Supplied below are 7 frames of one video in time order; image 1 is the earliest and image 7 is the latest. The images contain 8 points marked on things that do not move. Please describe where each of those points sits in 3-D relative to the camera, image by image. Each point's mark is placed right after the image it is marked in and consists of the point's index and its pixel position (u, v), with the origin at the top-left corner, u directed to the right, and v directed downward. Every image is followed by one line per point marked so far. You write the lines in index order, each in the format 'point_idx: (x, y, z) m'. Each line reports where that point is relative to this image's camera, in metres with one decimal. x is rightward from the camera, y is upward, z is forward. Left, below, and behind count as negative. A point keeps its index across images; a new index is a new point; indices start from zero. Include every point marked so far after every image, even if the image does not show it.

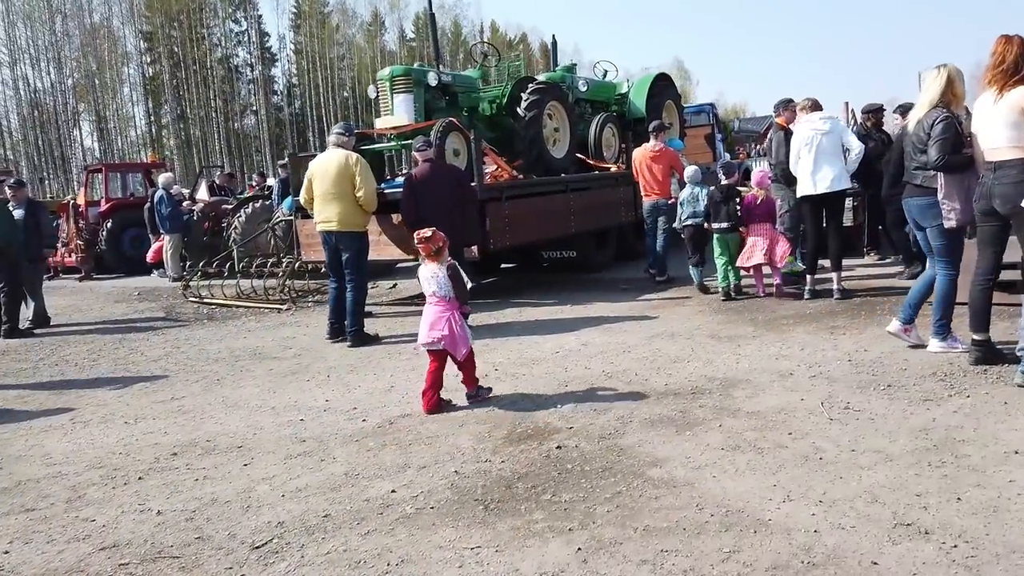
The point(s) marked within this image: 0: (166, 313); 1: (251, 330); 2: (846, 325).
0: (-4.4, -0.3, +9.7) m
1: (-2.6, -0.4, +7.5) m
2: (+2.4, -0.3, +5.6) m
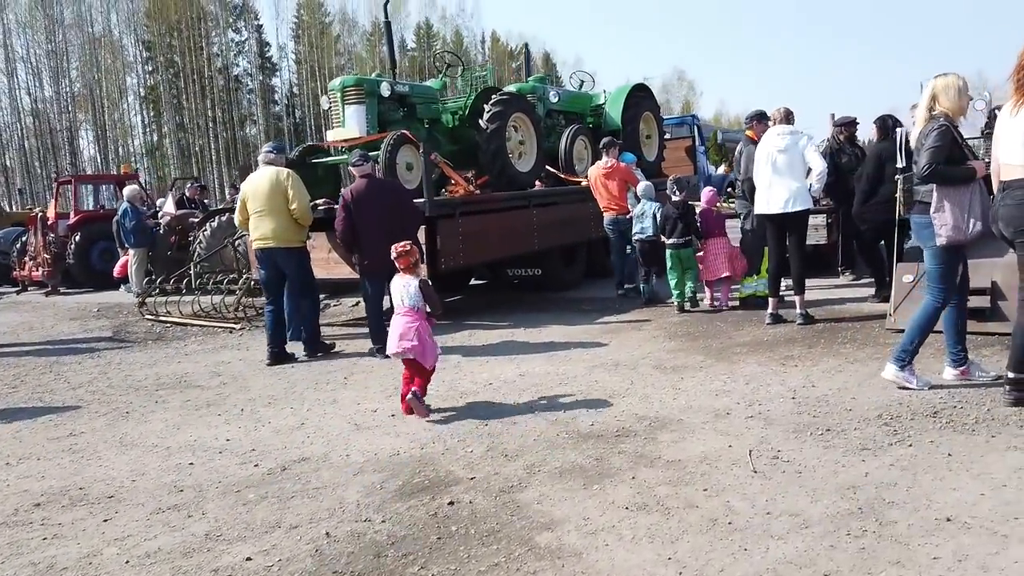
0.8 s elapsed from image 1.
0: (-4.9, -0.5, +9.4) m
1: (-3.1, -0.6, +7.2) m
2: (+2.0, -0.5, +5.2) m
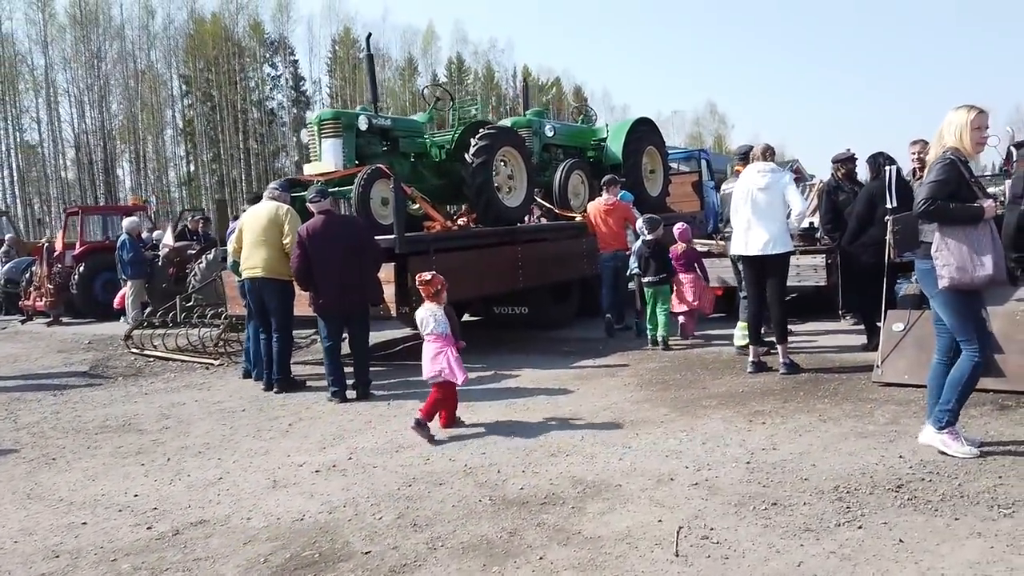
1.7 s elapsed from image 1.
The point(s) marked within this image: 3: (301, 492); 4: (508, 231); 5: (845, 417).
0: (-5.0, -0.9, +9.2) m
1: (-3.3, -1.0, +6.9) m
2: (+1.6, -0.8, +4.8) m
3: (-1.1, -1.0, +3.9) m
4: (-0.1, +0.6, +8.4) m
5: (+1.9, -0.8, +4.5) m
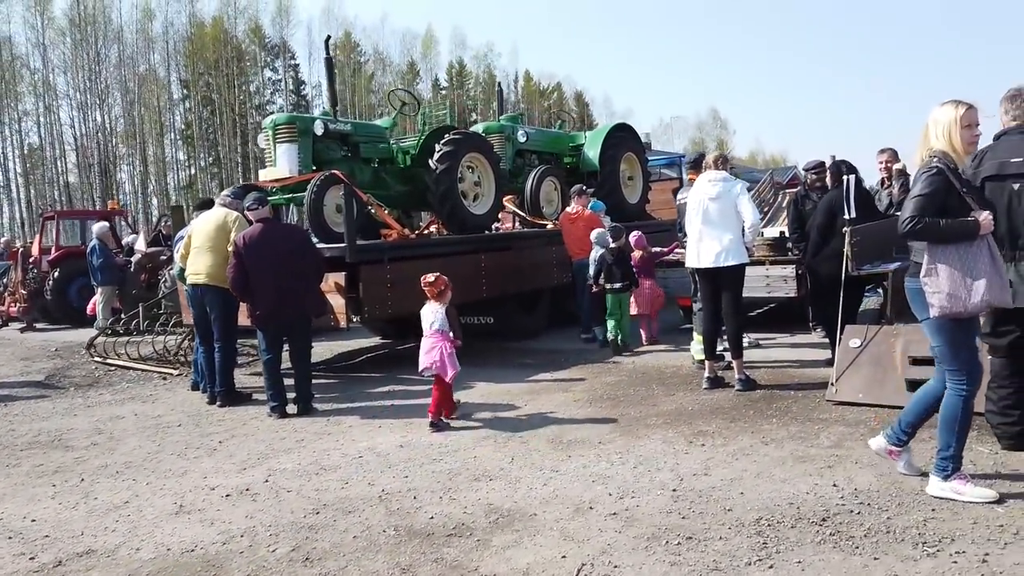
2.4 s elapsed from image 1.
0: (-5.4, -1.0, +9.0) m
1: (-3.7, -1.0, +6.7) m
2: (+1.2, -0.9, +4.6) m
3: (-1.5, -1.1, +3.6) m
4: (-0.5, +0.5, +8.2) m
5: (+1.5, -0.8, +4.3) m
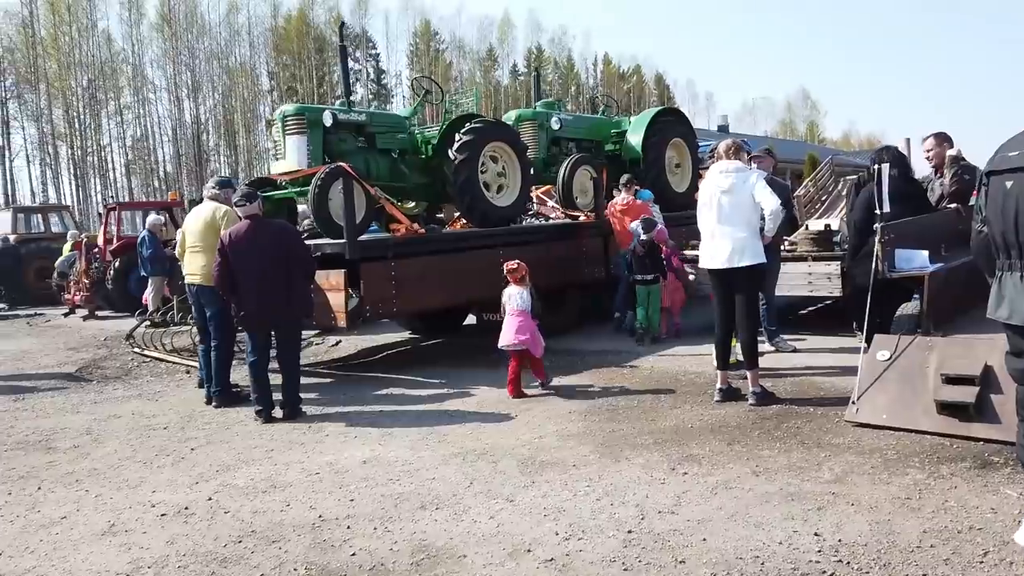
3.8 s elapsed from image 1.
0: (-5.1, -1.0, +9.2) m
1: (-3.7, -1.0, +6.7) m
2: (+1.0, -0.9, +4.1) m
3: (-1.7, -1.1, +3.4) m
4: (-0.3, +0.6, +7.8) m
5: (+1.3, -0.9, +3.8) m
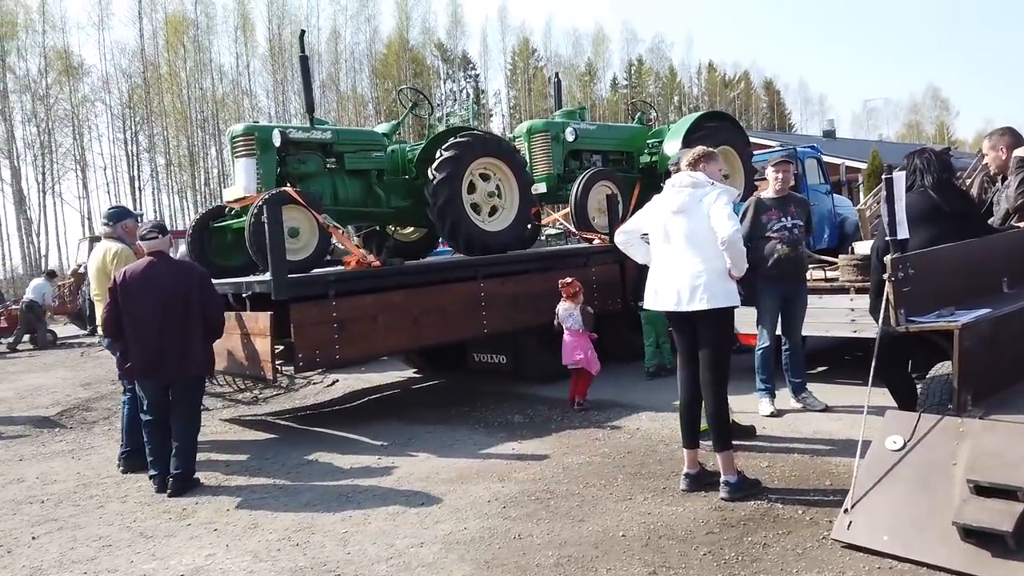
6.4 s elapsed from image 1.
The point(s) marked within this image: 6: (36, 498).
0: (-5.0, -1.4, +8.7) m
1: (-3.9, -1.4, +6.2) m
2: (+0.4, -1.1, +2.9) m
3: (-2.5, -1.4, +2.6) m
4: (-0.4, +0.2, +6.8) m
5: (+0.6, -1.1, +2.5) m
6: (-3.0, -1.3, +4.9) m
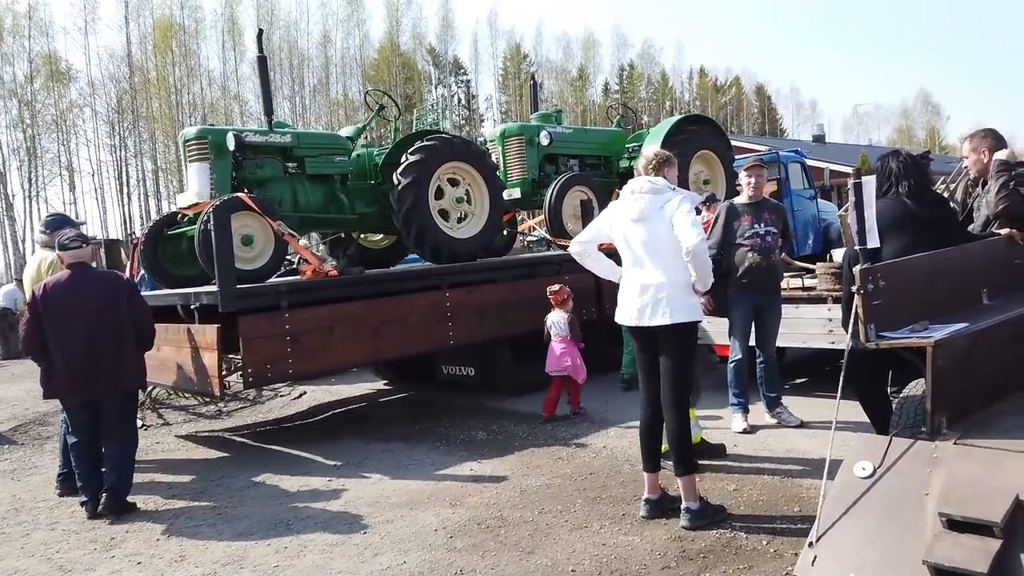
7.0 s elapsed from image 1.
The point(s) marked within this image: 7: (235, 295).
0: (-5.3, -1.5, +8.4) m
1: (-4.2, -1.5, +5.8) m
2: (+0.1, -1.2, +2.6) m
3: (-2.7, -1.5, +2.3) m
4: (-0.7, +0.1, +6.5) m
5: (+0.4, -1.2, +2.3) m
6: (-3.3, -1.4, +4.6) m
7: (-1.9, -0.1, +5.3) m
